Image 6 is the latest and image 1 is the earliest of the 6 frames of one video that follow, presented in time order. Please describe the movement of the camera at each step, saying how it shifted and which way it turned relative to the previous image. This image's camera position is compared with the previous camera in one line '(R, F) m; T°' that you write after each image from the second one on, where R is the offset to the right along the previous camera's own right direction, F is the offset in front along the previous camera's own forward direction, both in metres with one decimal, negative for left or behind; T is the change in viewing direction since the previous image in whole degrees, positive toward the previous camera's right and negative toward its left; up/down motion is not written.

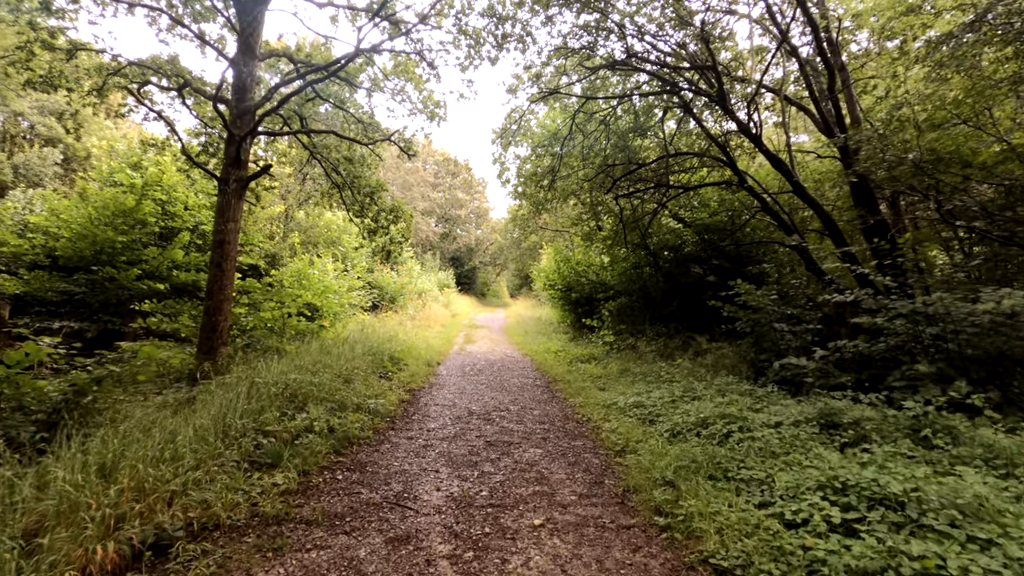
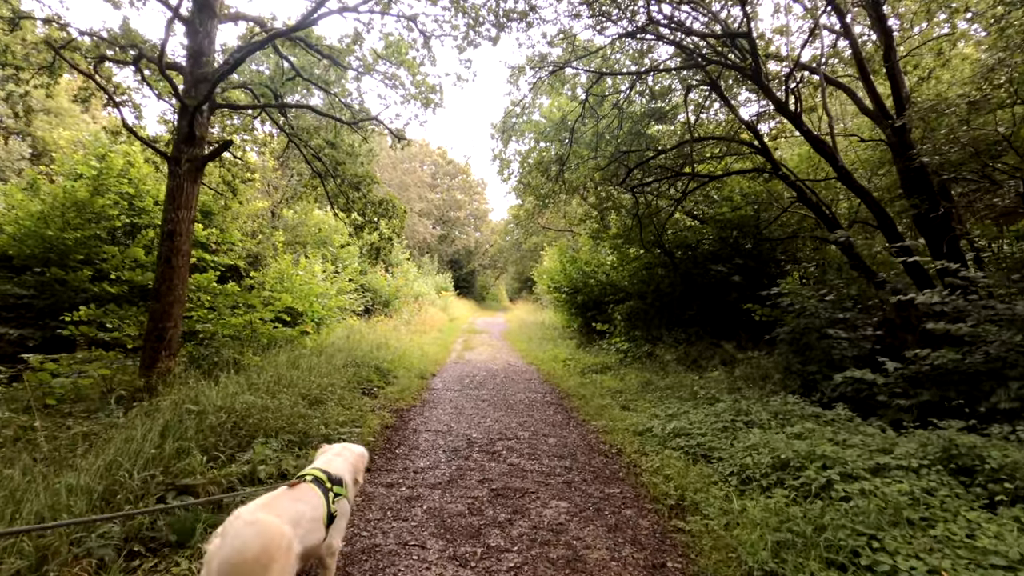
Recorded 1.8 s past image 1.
(-0.1, +1.1) m; 0°
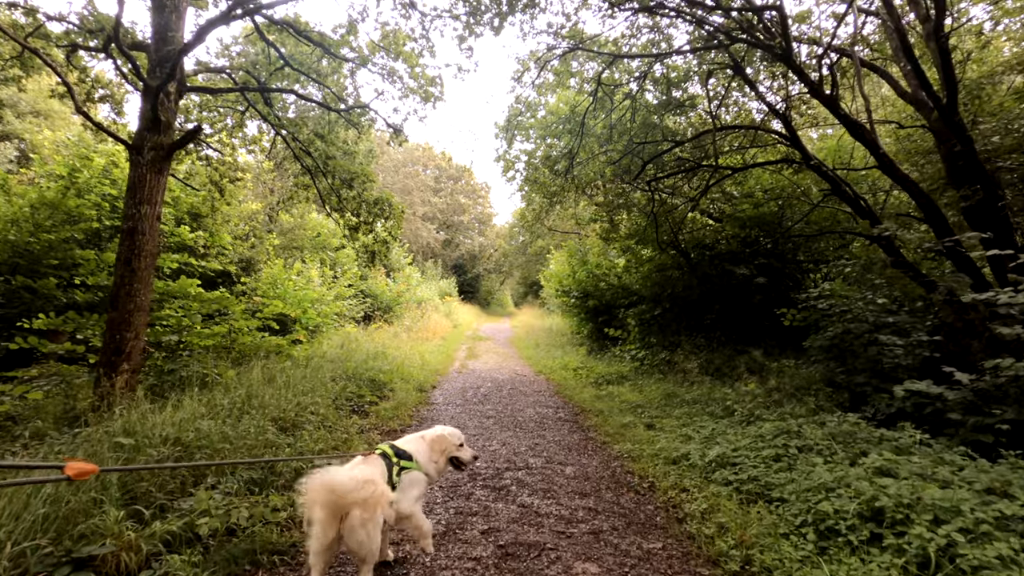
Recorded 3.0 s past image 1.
(0.0, +0.7) m; -1°
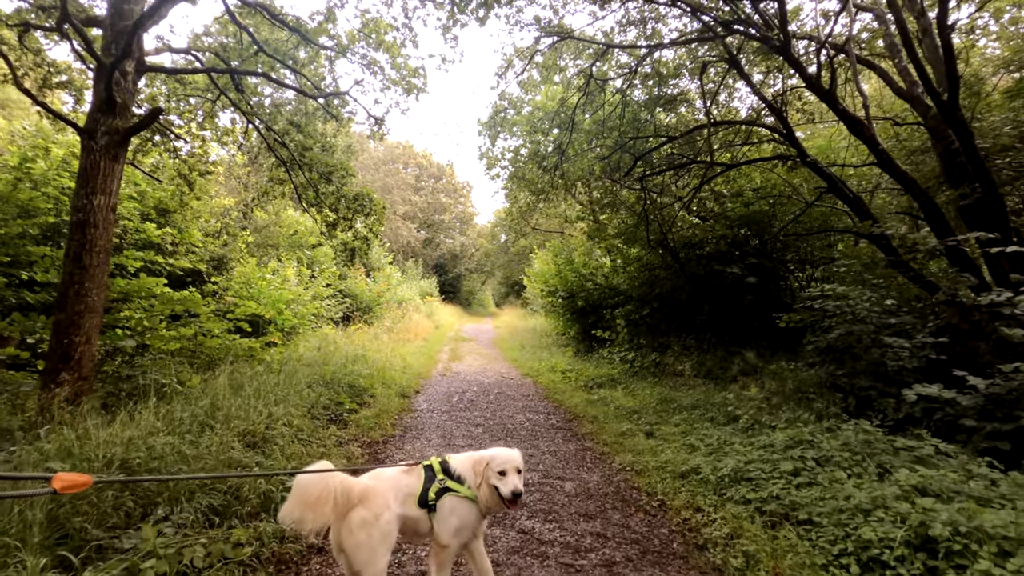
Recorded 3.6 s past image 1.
(-0.1, +0.3) m; +2°
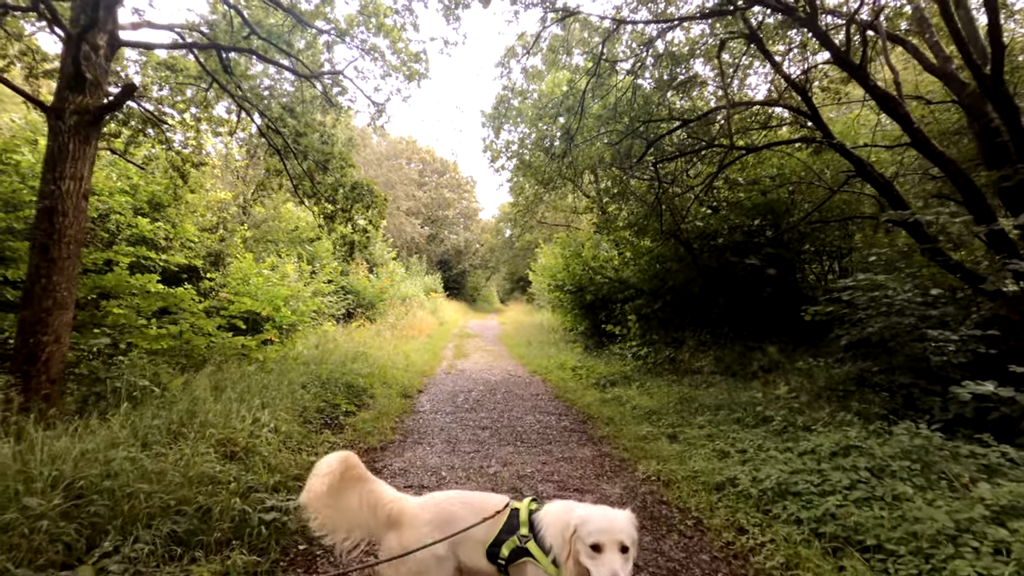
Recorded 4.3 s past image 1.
(0.0, +0.4) m; 0°
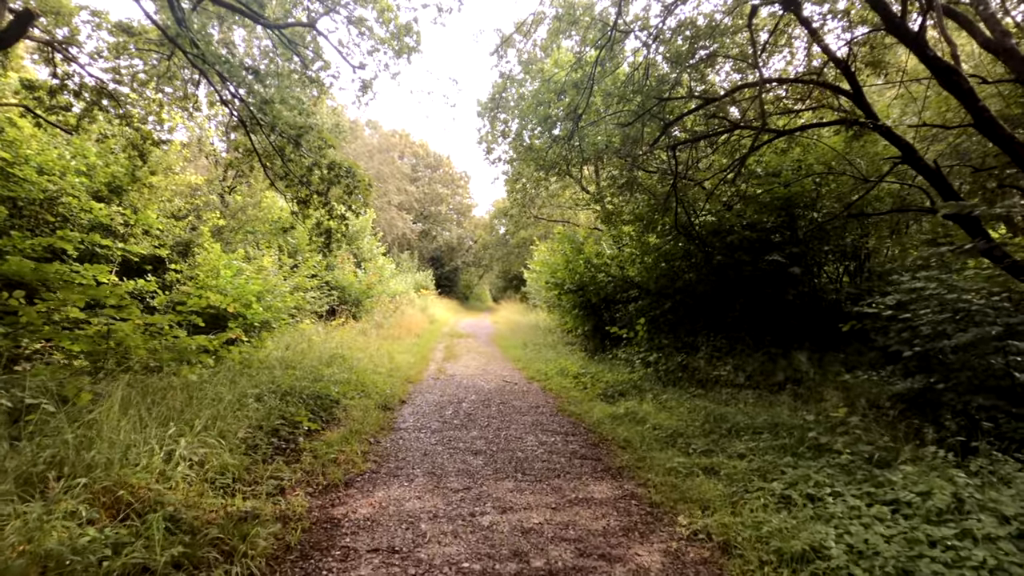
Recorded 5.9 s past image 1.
(-0.1, +0.9) m; +1°
